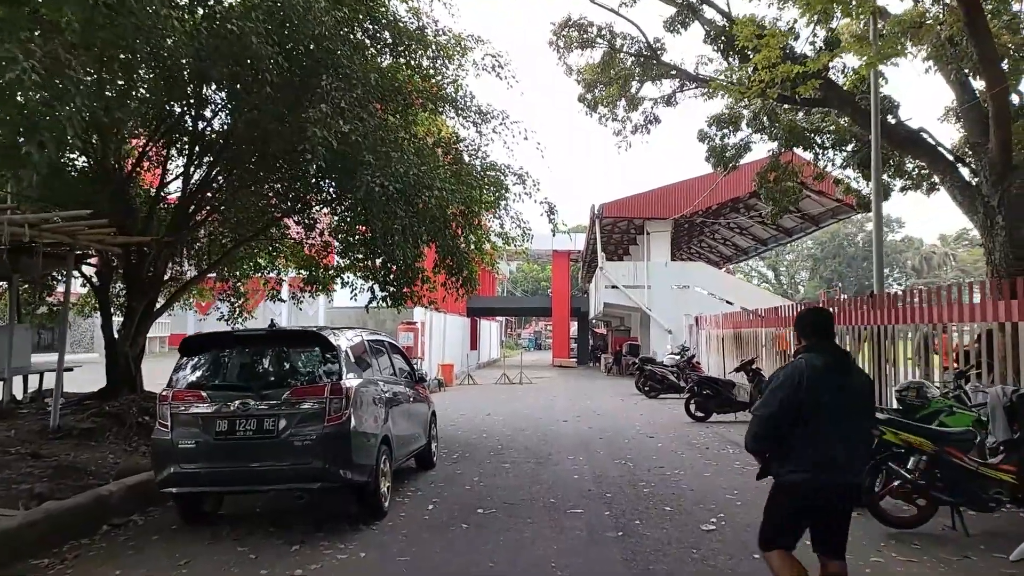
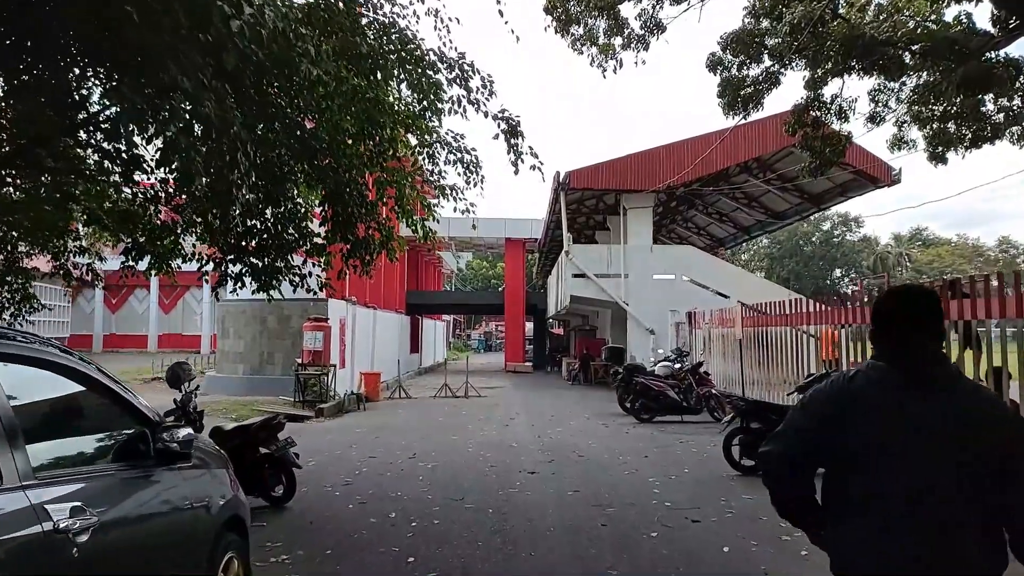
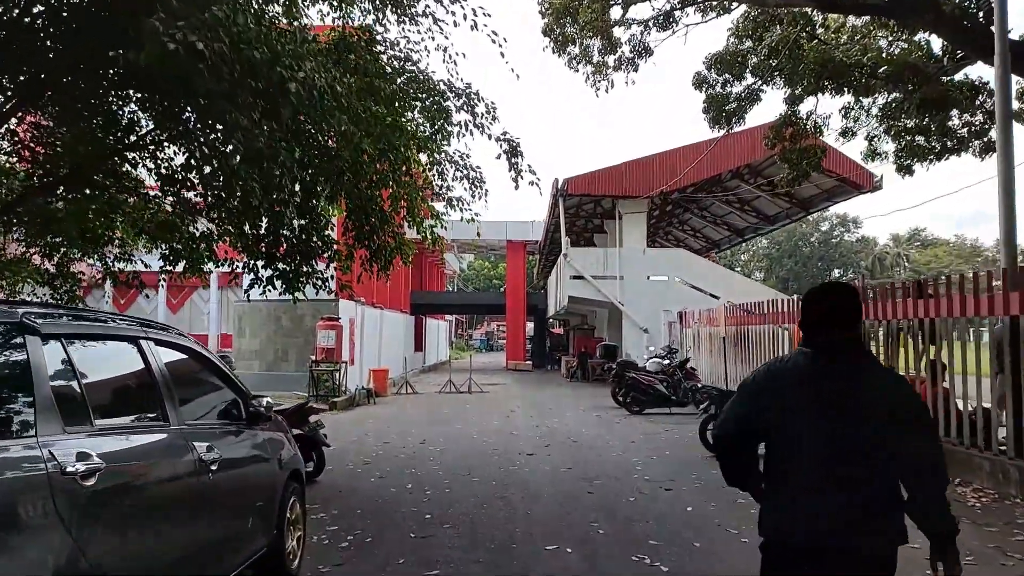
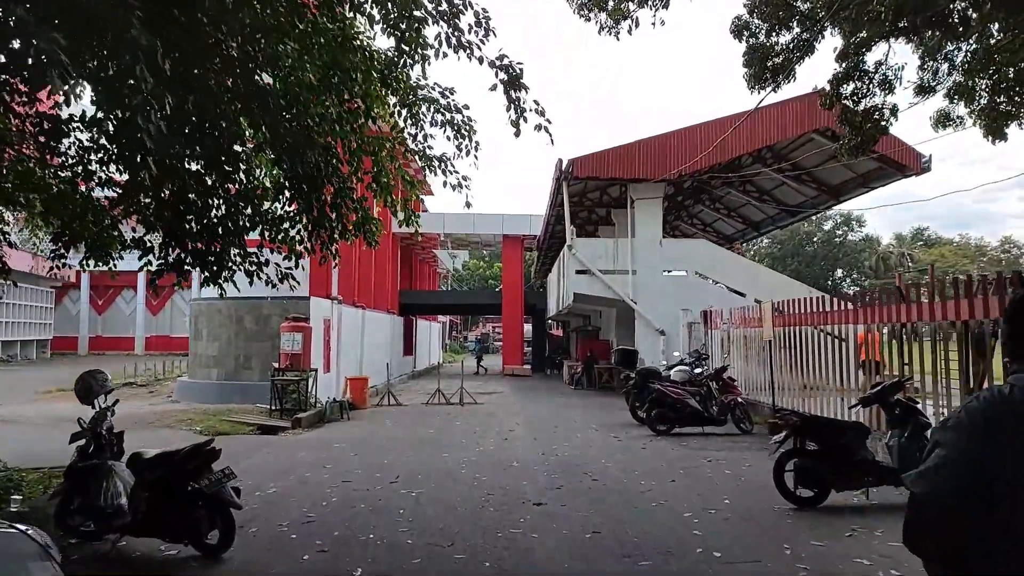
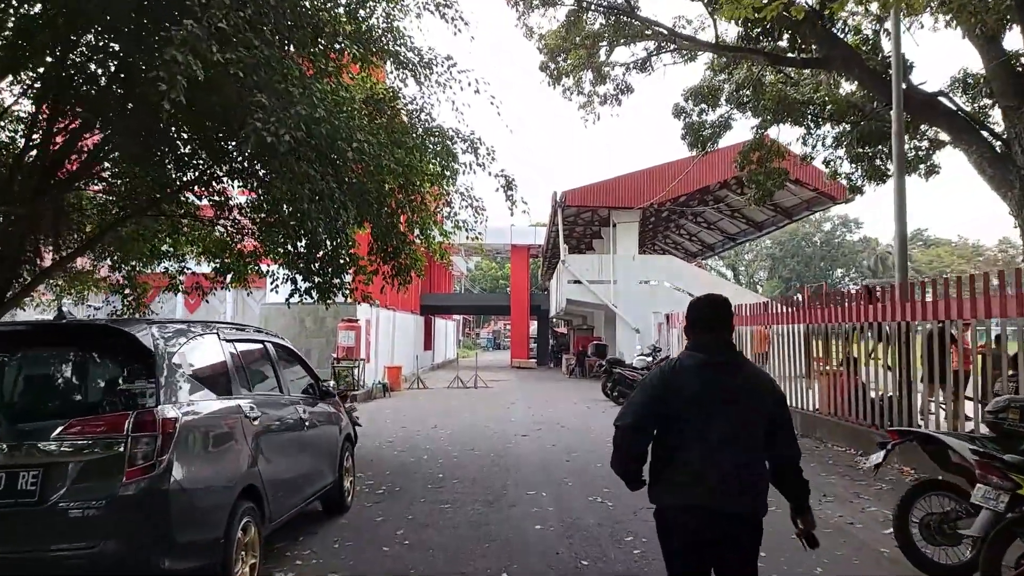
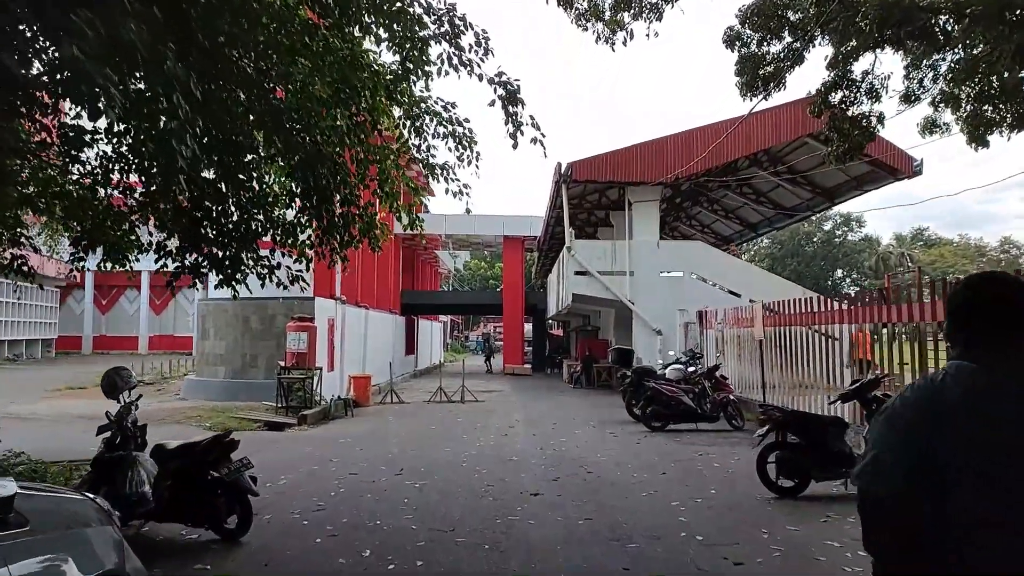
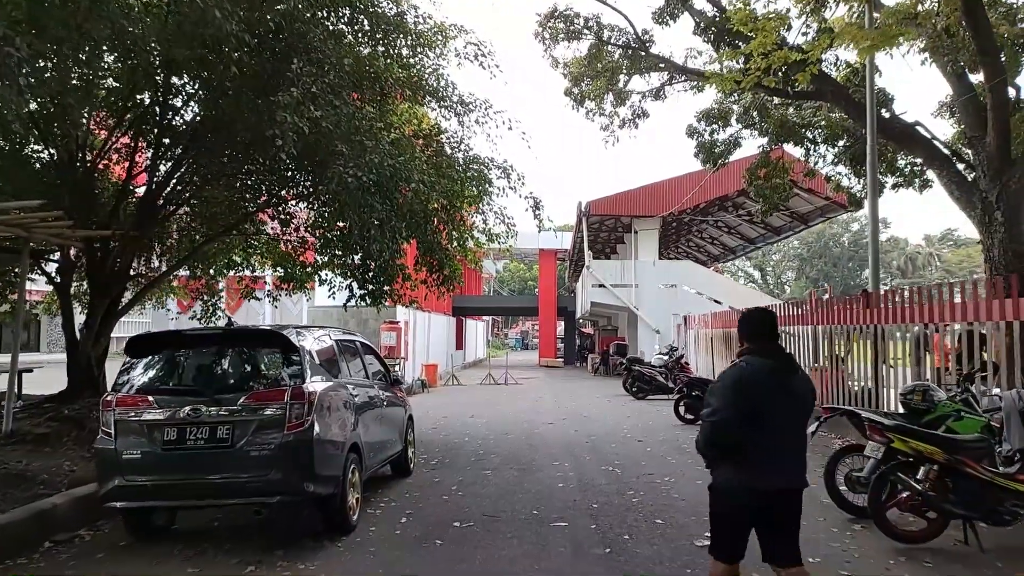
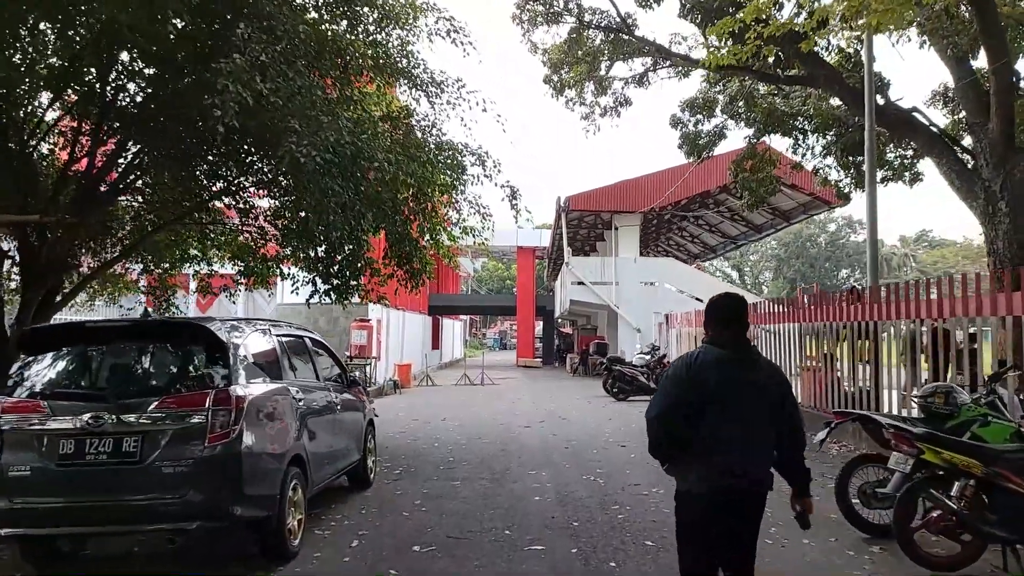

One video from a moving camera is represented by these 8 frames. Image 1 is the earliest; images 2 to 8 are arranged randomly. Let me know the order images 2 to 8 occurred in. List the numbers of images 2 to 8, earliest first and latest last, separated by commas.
7, 8, 5, 3, 2, 6, 4
